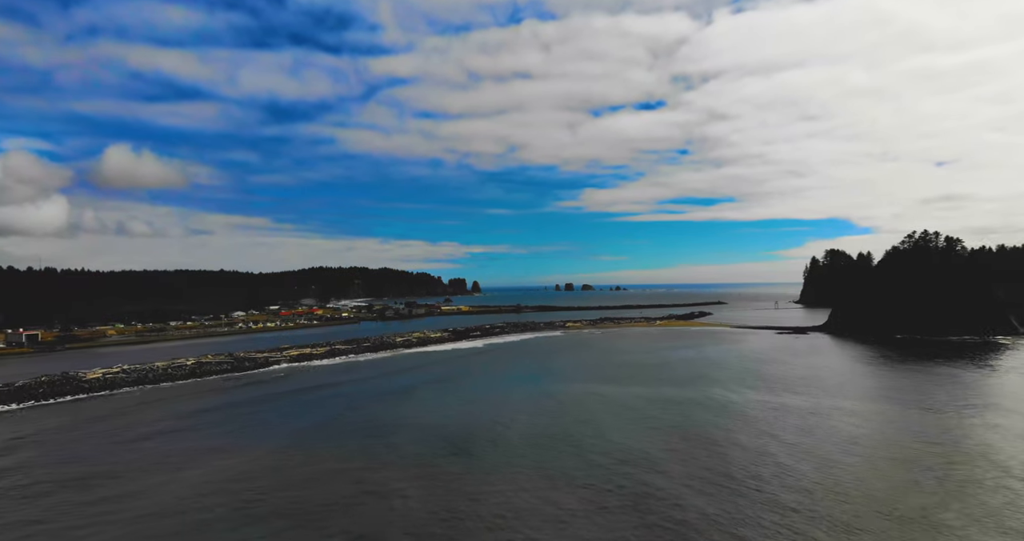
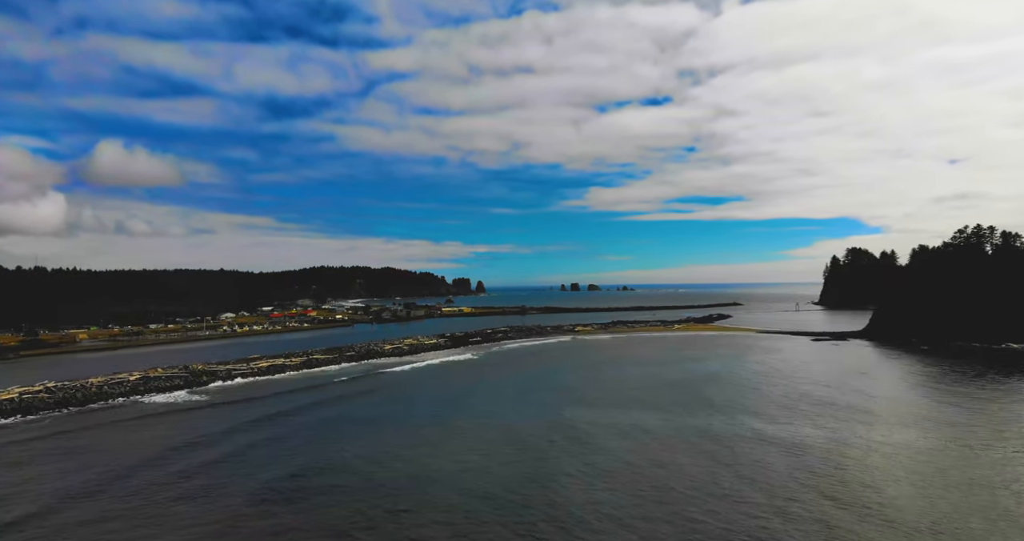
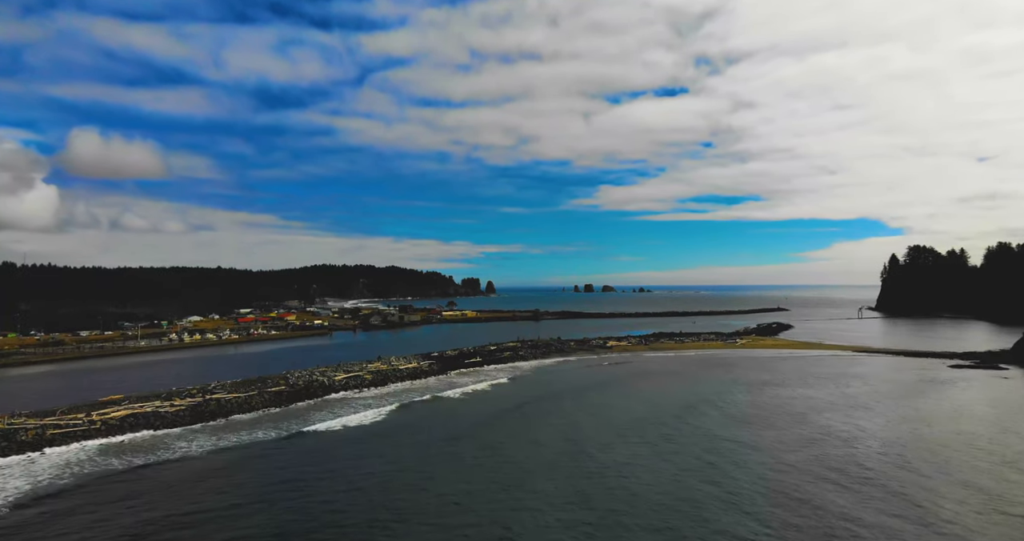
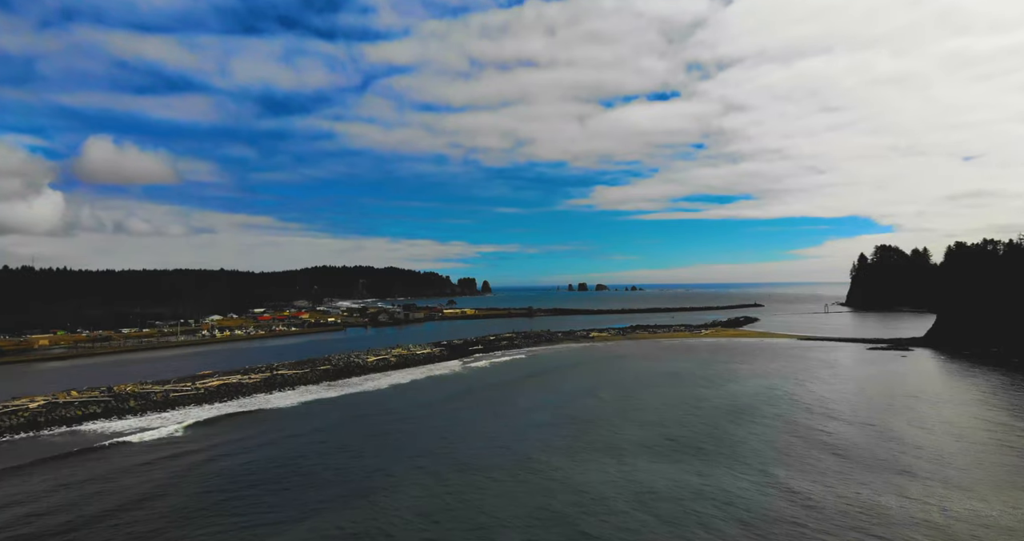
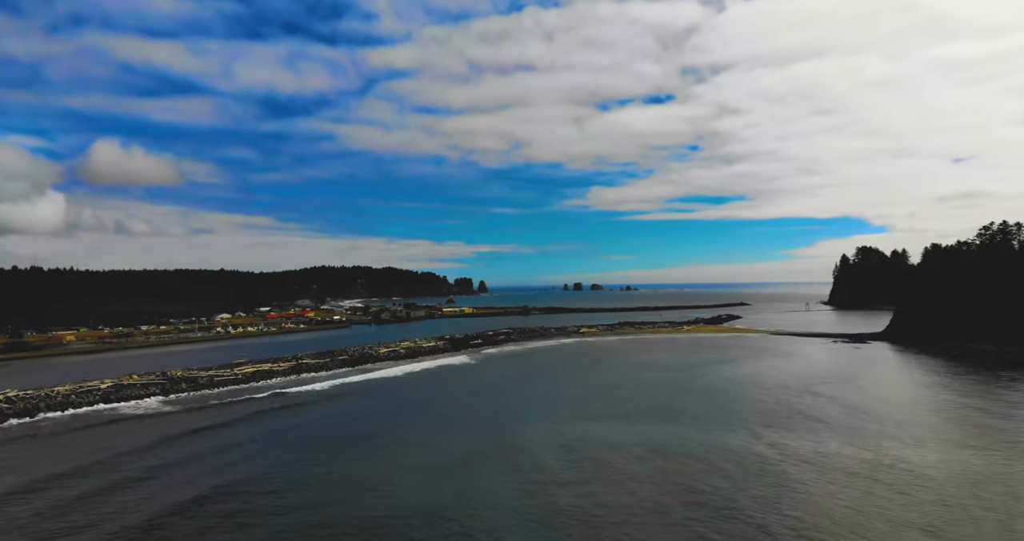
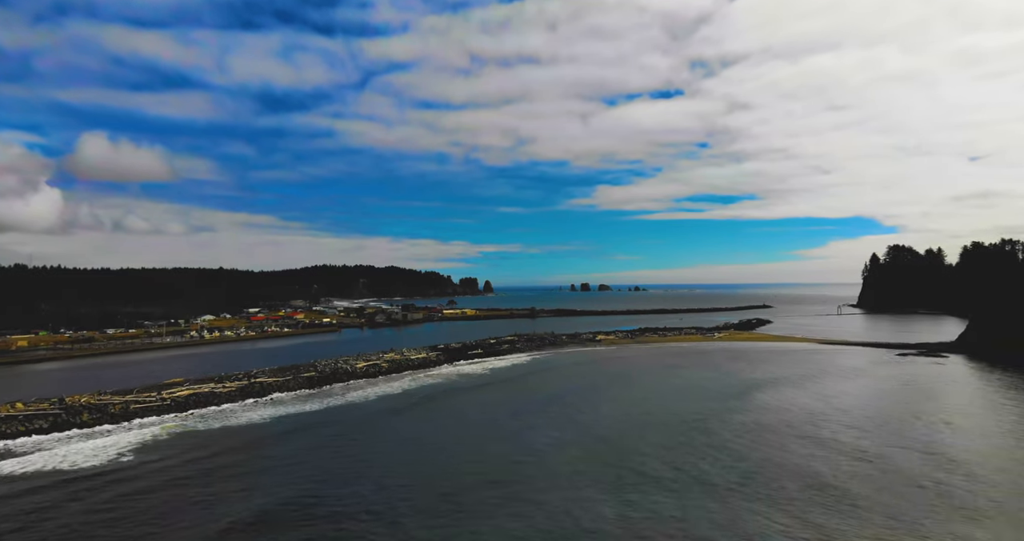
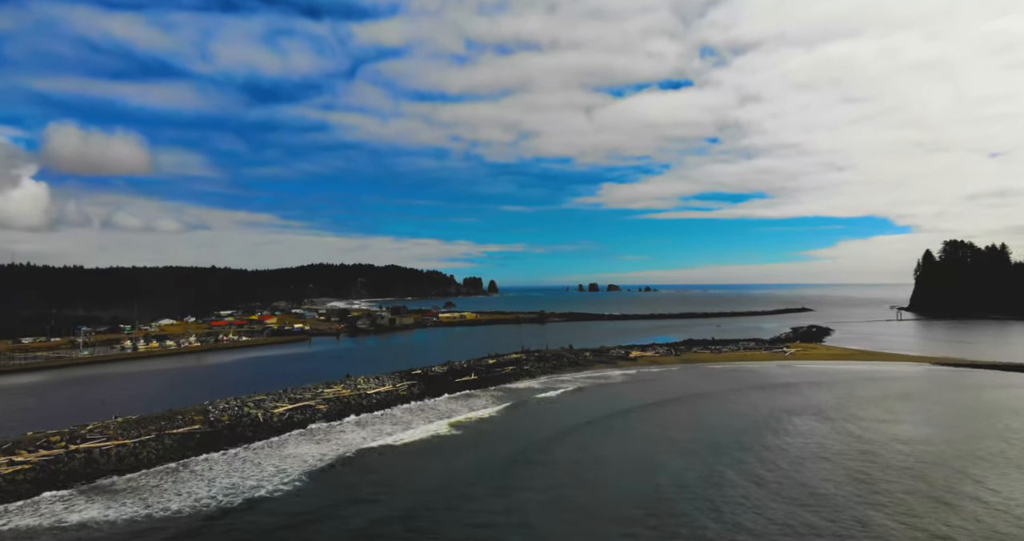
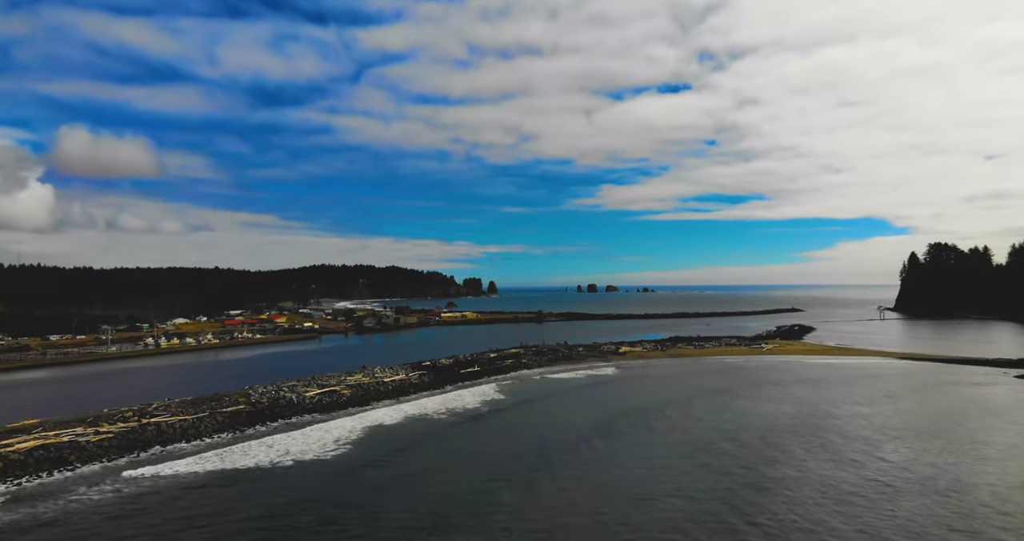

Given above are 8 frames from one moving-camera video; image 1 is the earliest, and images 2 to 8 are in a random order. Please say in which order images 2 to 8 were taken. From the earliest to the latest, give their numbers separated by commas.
2, 5, 4, 6, 3, 8, 7
